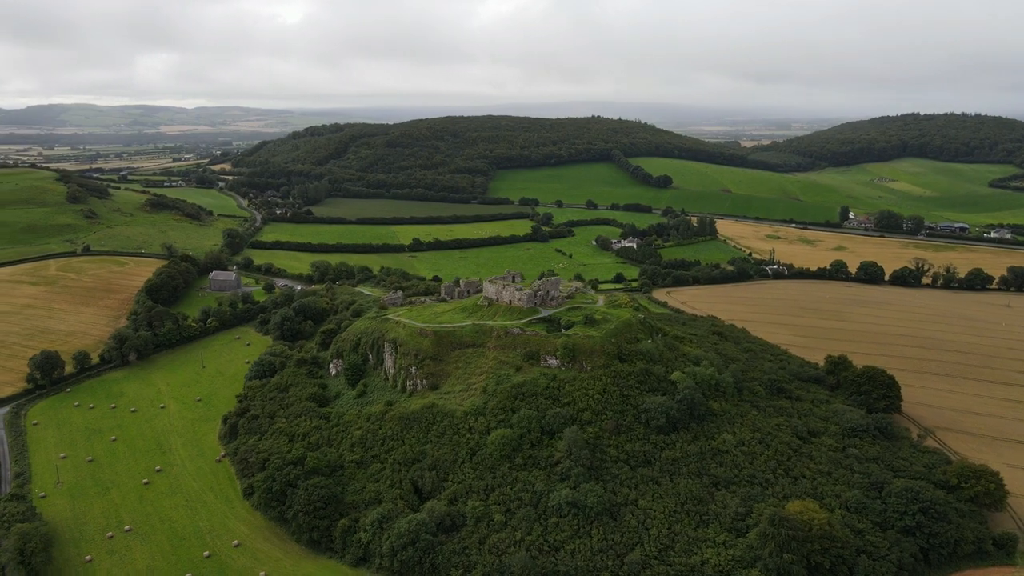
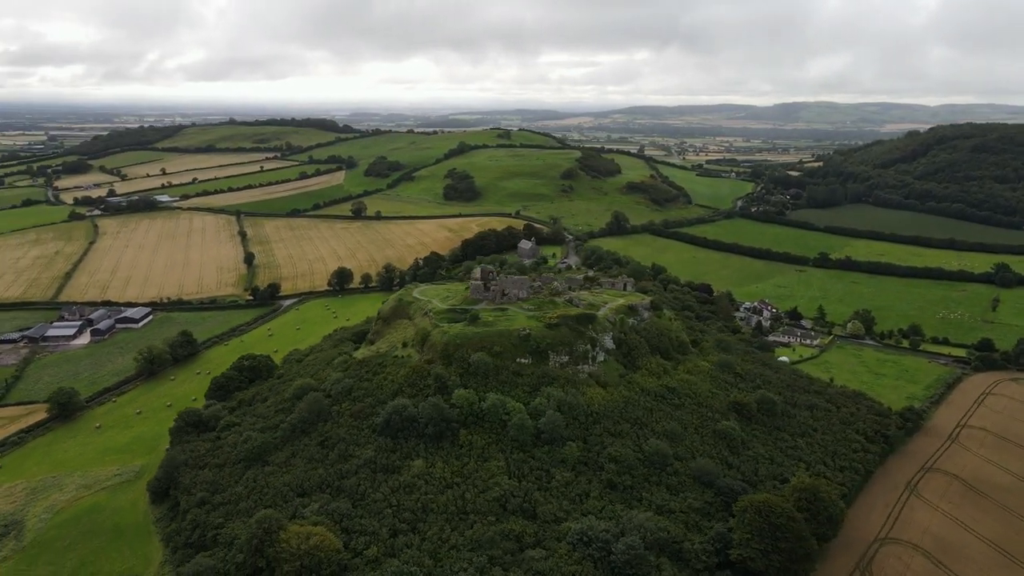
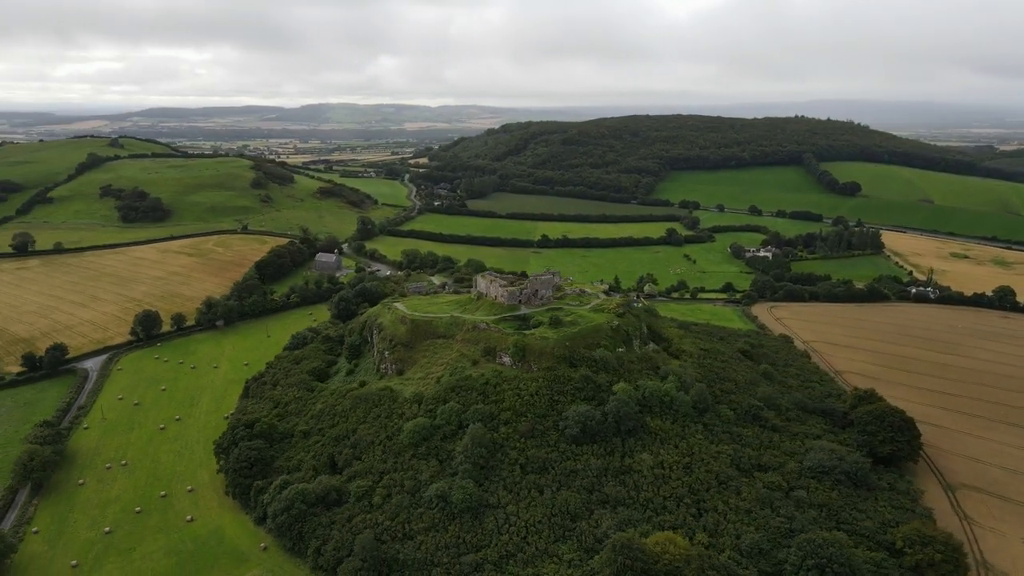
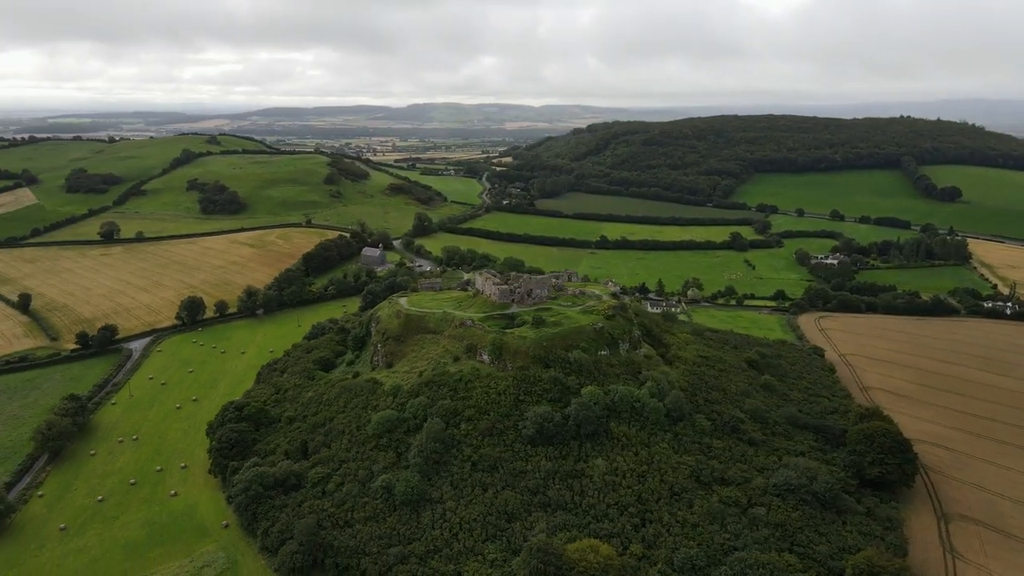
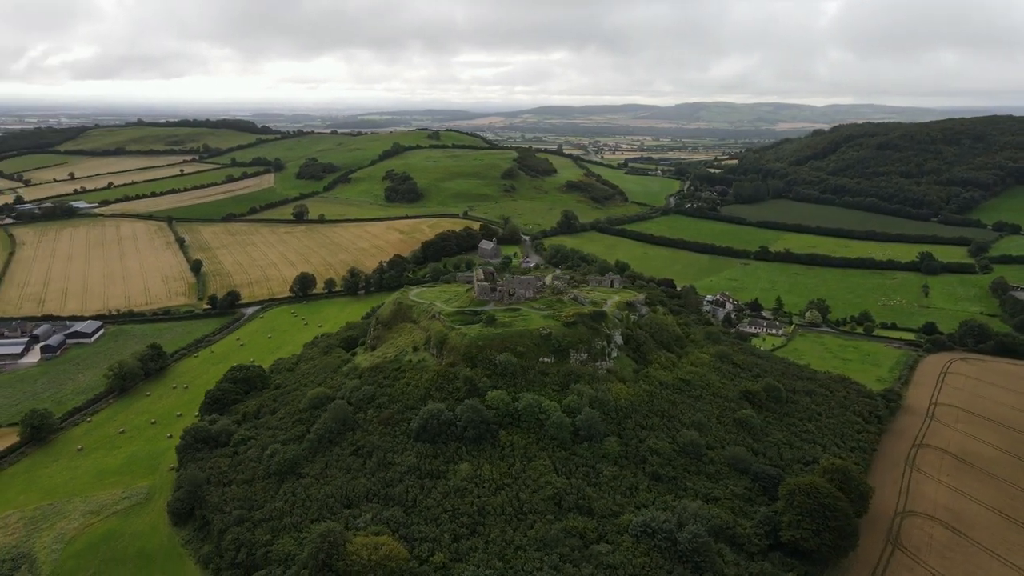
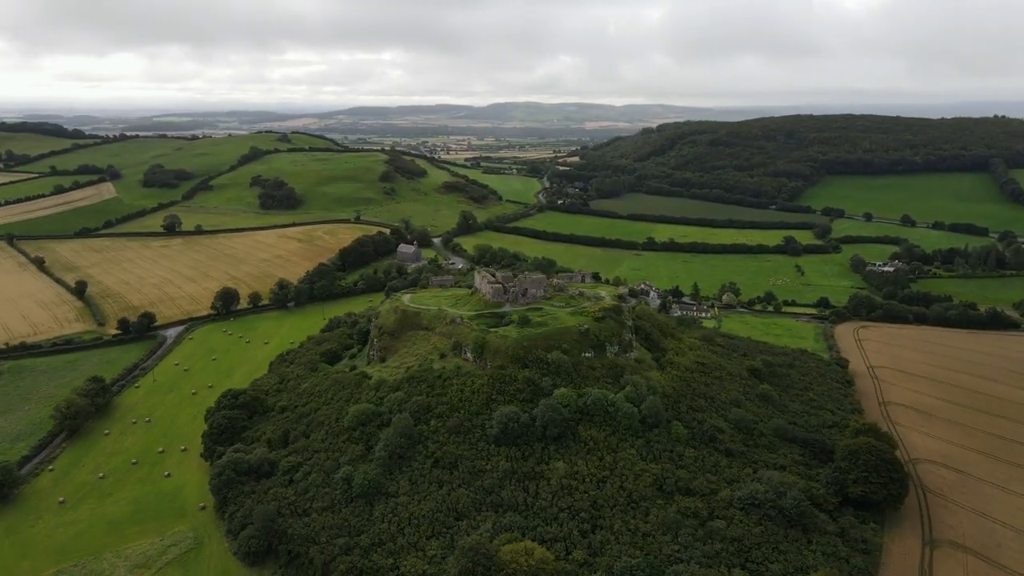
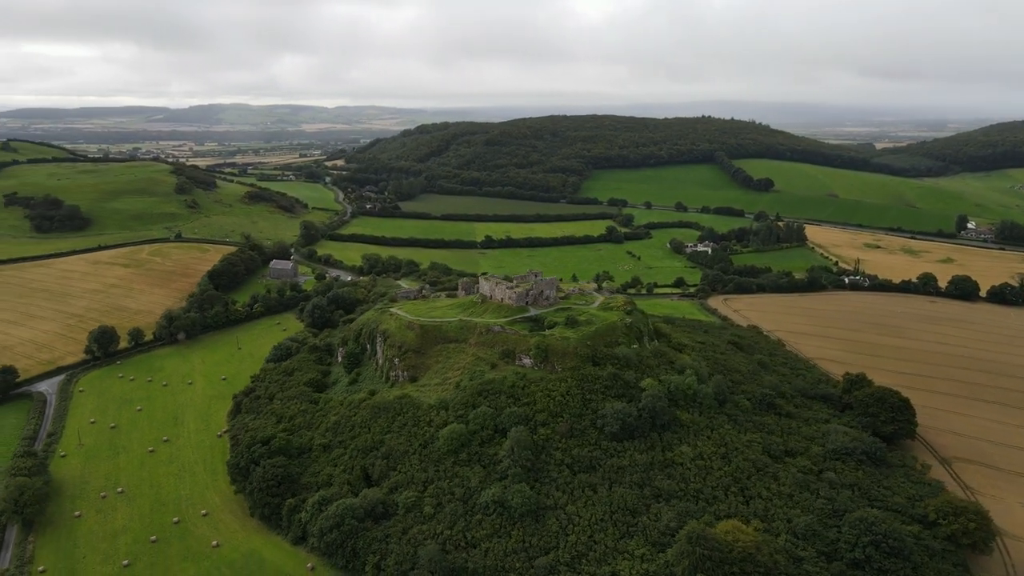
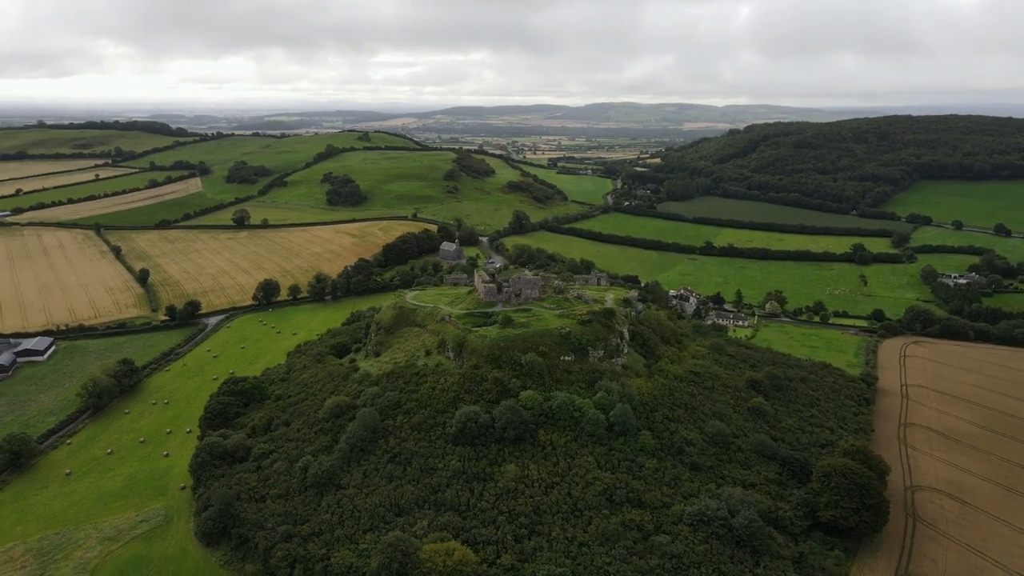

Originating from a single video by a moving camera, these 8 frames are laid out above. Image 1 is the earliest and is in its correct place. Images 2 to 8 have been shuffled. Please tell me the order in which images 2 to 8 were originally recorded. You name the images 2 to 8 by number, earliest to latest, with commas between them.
7, 3, 4, 6, 8, 5, 2
